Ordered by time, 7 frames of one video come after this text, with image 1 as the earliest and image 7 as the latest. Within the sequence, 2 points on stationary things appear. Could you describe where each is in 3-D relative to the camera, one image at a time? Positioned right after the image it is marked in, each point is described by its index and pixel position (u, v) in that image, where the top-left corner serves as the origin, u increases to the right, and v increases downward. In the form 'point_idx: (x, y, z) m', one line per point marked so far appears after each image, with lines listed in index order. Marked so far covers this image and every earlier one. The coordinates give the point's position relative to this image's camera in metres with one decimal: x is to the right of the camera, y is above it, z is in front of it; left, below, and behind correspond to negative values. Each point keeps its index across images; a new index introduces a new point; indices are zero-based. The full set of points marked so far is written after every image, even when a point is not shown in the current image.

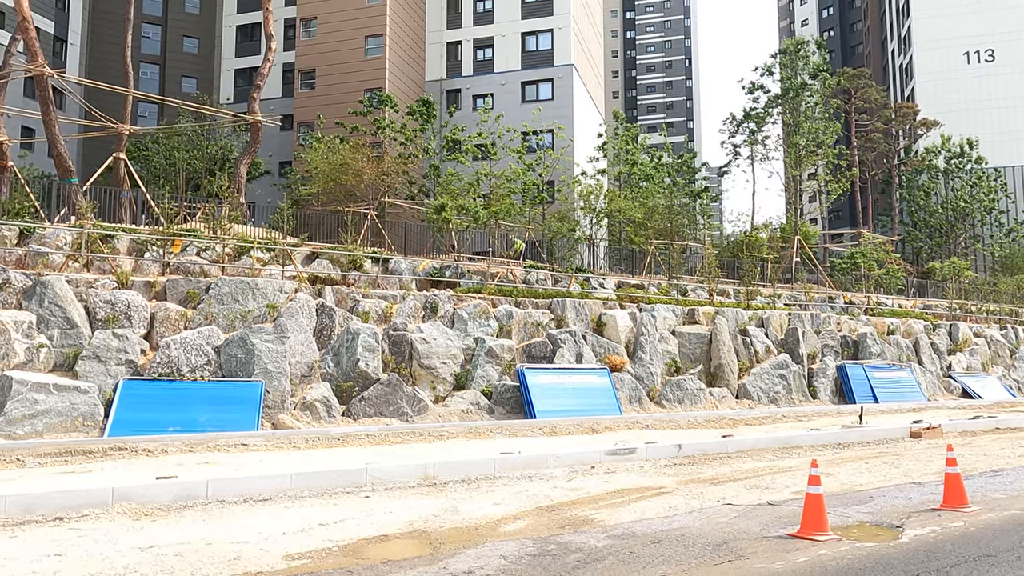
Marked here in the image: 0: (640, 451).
0: (+1.8, -2.4, +11.0) m
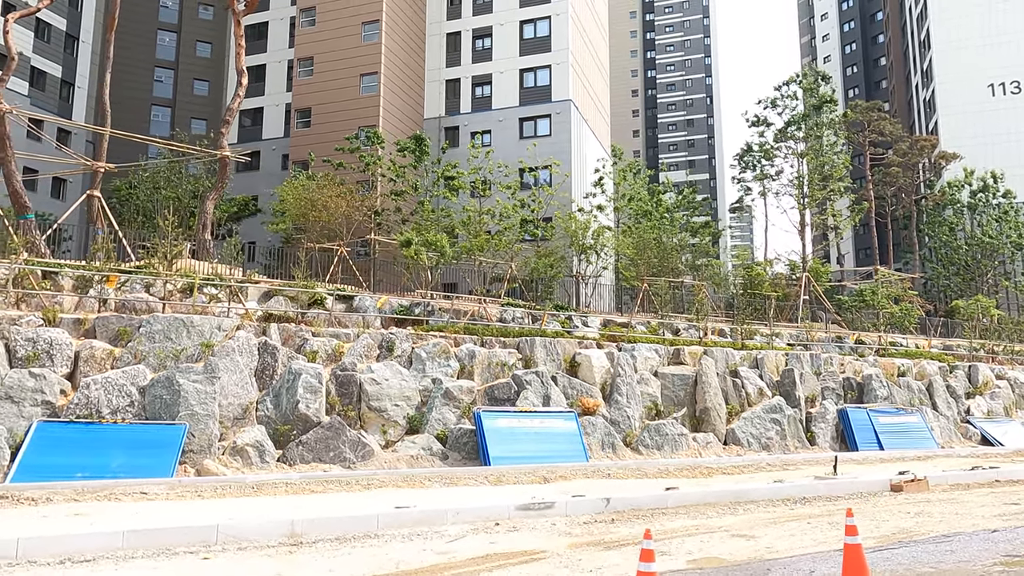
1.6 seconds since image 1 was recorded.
0: (+0.6, -2.8, +9.9) m
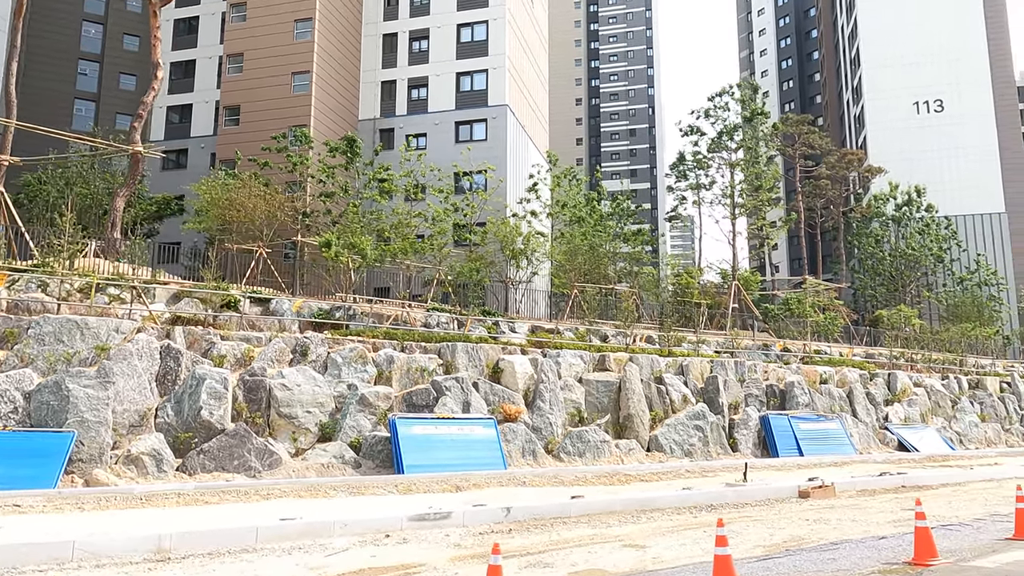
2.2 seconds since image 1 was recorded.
0: (-0.7, -2.9, +9.6) m
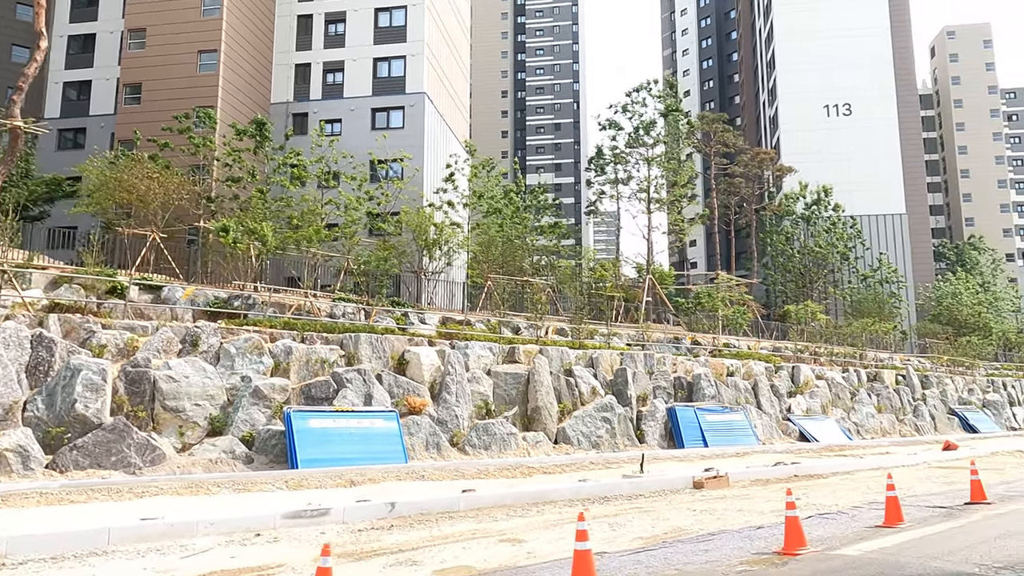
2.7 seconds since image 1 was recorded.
0: (-2.1, -2.7, +9.2) m
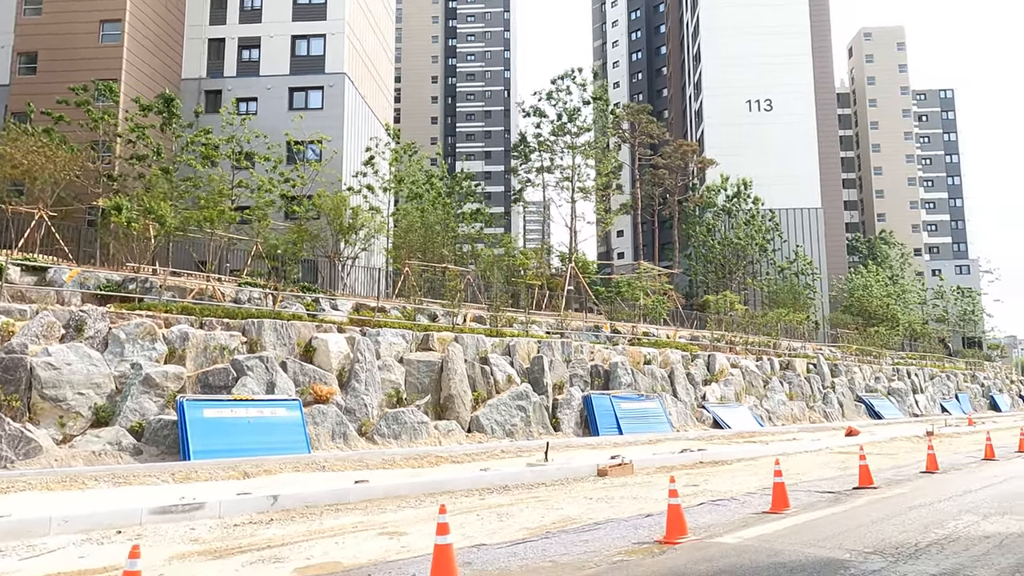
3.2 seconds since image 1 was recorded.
0: (-3.4, -2.5, +8.7) m
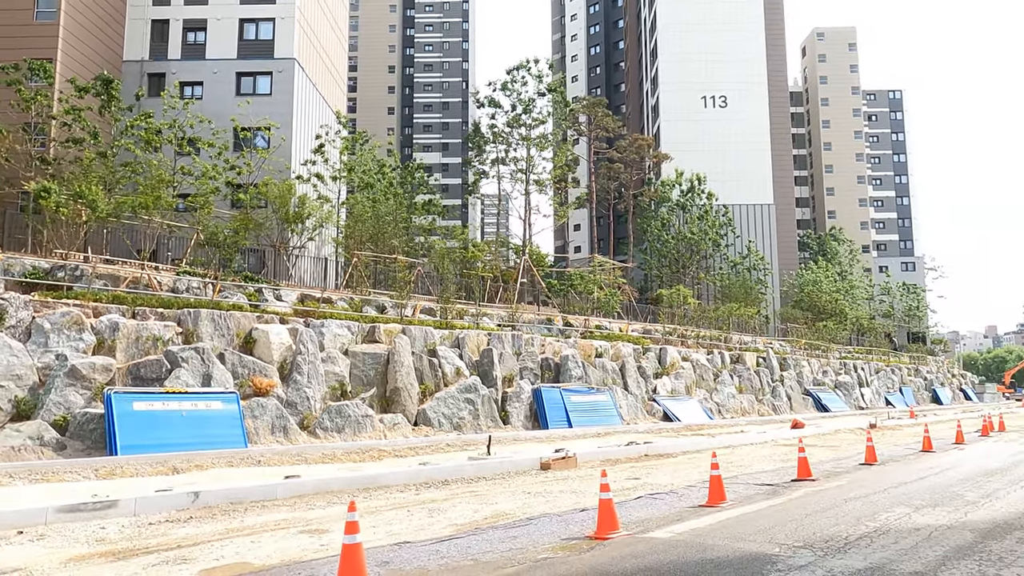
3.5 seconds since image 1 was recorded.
0: (-4.2, -2.3, +8.2) m
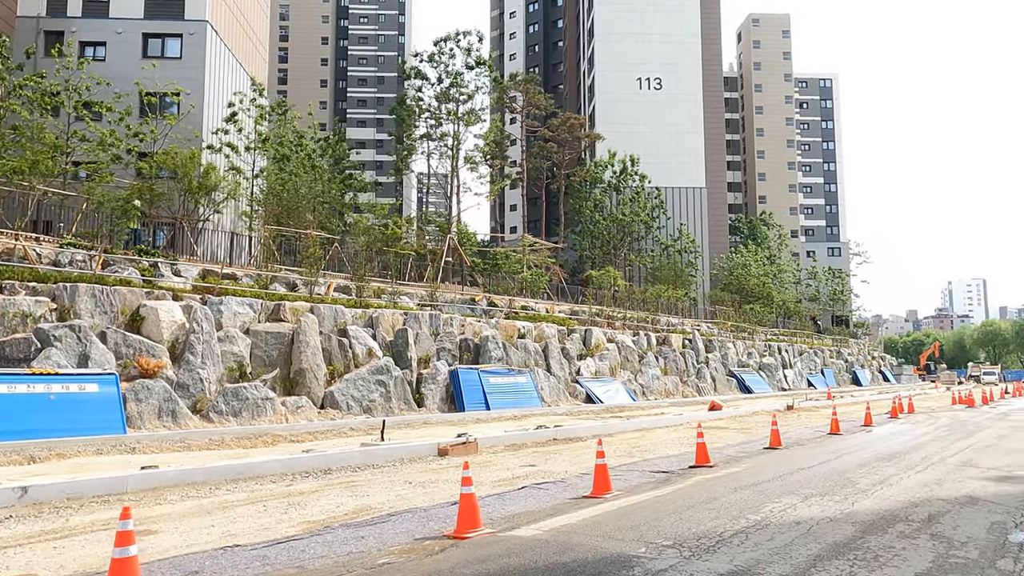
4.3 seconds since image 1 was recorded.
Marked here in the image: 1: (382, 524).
0: (-5.5, -2.0, +7.2) m
1: (-1.1, -2.0, +6.5) m
